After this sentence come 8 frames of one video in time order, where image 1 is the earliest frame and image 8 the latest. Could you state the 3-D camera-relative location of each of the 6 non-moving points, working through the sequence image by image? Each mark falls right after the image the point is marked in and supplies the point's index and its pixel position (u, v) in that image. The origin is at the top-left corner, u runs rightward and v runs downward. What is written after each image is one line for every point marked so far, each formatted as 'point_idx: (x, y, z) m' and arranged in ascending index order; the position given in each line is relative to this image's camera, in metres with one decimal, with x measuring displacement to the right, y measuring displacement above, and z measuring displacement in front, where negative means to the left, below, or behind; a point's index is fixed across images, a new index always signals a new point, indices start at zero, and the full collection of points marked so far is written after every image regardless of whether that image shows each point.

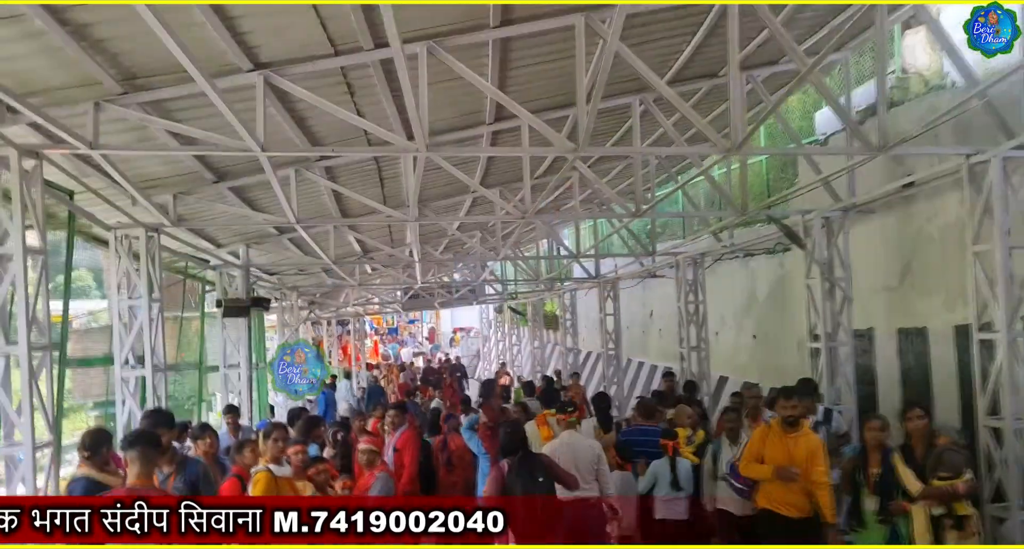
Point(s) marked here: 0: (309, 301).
0: (-4.1, -0.5, +18.3) m
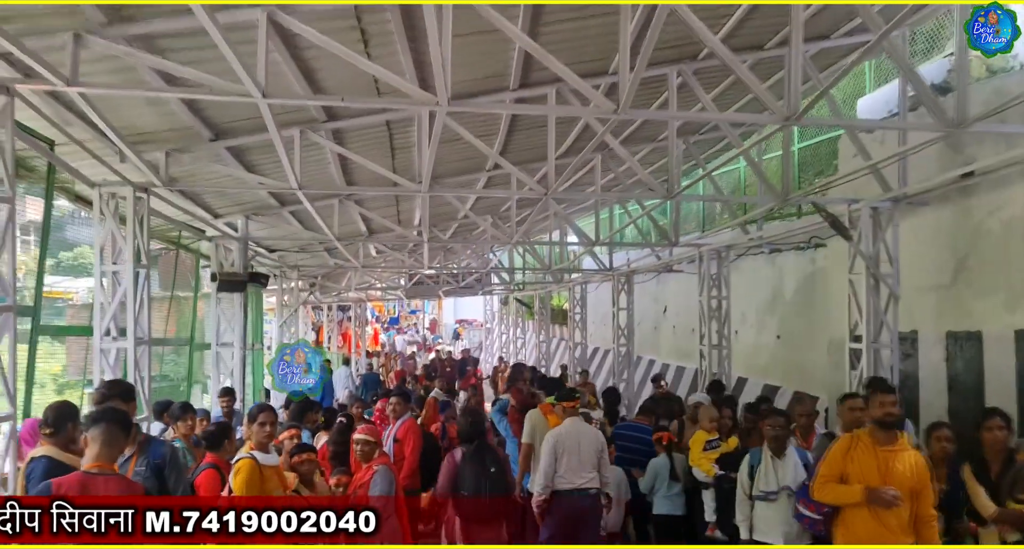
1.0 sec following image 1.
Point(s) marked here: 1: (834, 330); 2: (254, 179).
0: (-3.9, -0.2, +17.7) m
1: (+3.3, -0.6, +9.4) m
2: (-2.1, +0.8, +7.2) m
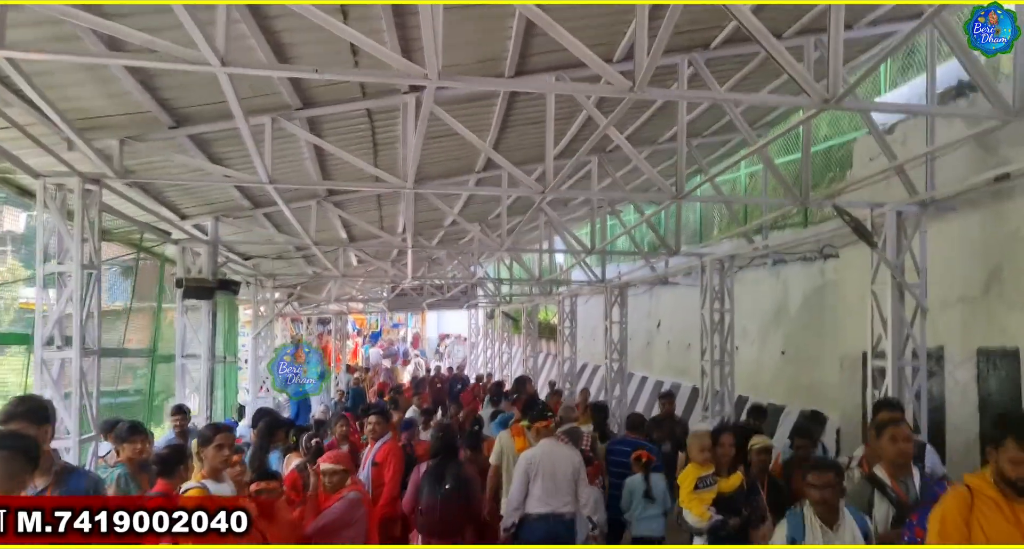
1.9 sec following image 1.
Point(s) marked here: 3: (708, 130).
0: (-4.2, -0.3, +16.9) m
1: (+3.2, -0.7, +8.8) m
2: (-2.1, +0.7, +6.5) m
3: (+2.0, +1.5, +9.5) m
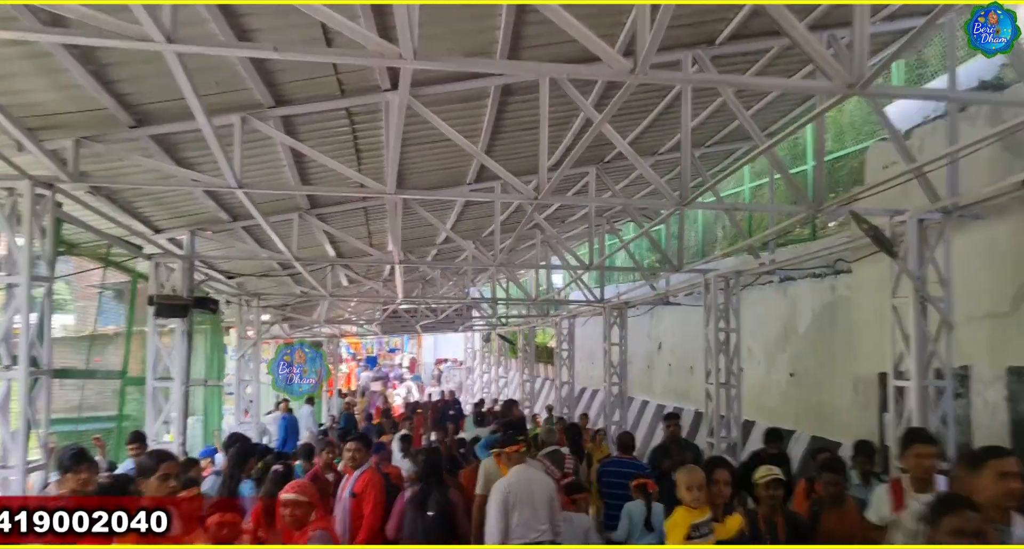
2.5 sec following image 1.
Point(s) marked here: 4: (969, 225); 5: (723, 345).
0: (-4.2, -0.7, +16.4) m
1: (+3.2, -0.9, +8.3) m
2: (-2.2, +0.6, +6.0) m
3: (+2.0, +1.3, +9.0) m
4: (+3.3, +0.4, +6.5) m
5: (+2.2, -0.7, +9.6) m
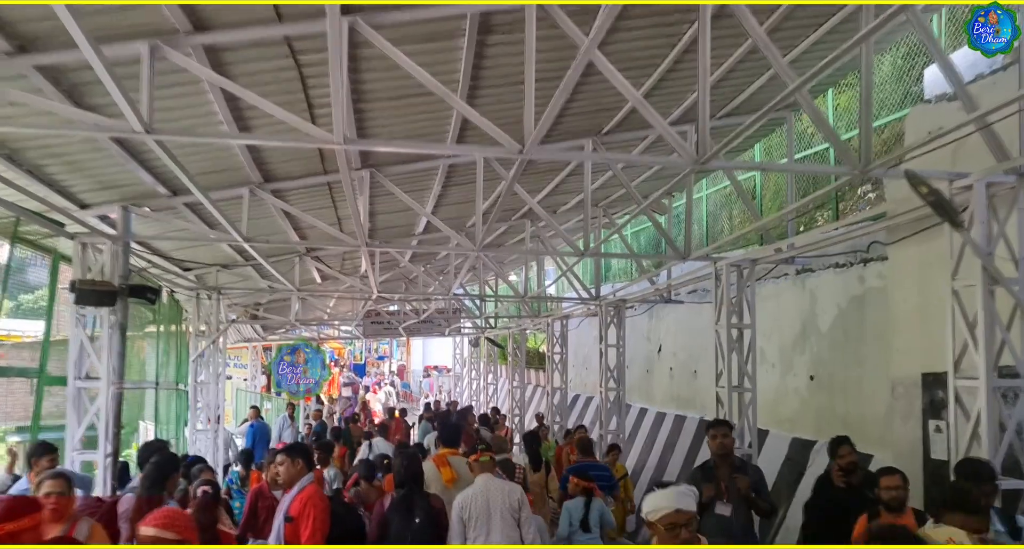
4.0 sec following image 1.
0: (-4.4, -0.7, +15.2) m
1: (+3.0, -0.7, +7.2) m
2: (-2.3, +0.8, +4.9) m
3: (+1.8, +1.5, +7.9) m
4: (+3.2, +0.5, +5.4) m
5: (+2.1, -0.6, +8.4) m
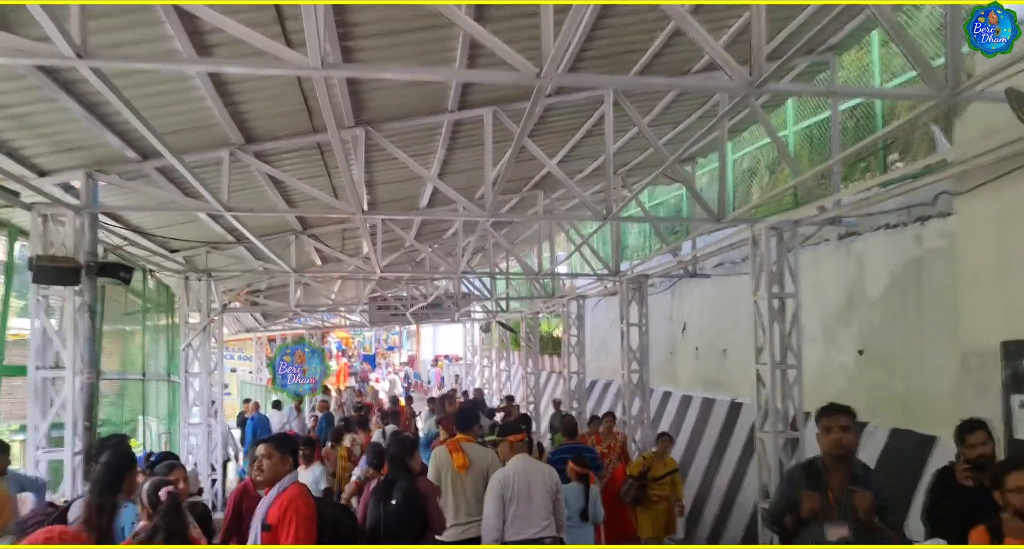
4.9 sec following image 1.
0: (-4.2, -0.4, +14.4) m
1: (+3.2, -0.4, +6.3) m
2: (-2.2, +1.0, +4.0) m
3: (+1.9, +1.7, +7.0) m
4: (+3.2, +0.8, +4.5) m
5: (+2.2, -0.3, +7.6) m
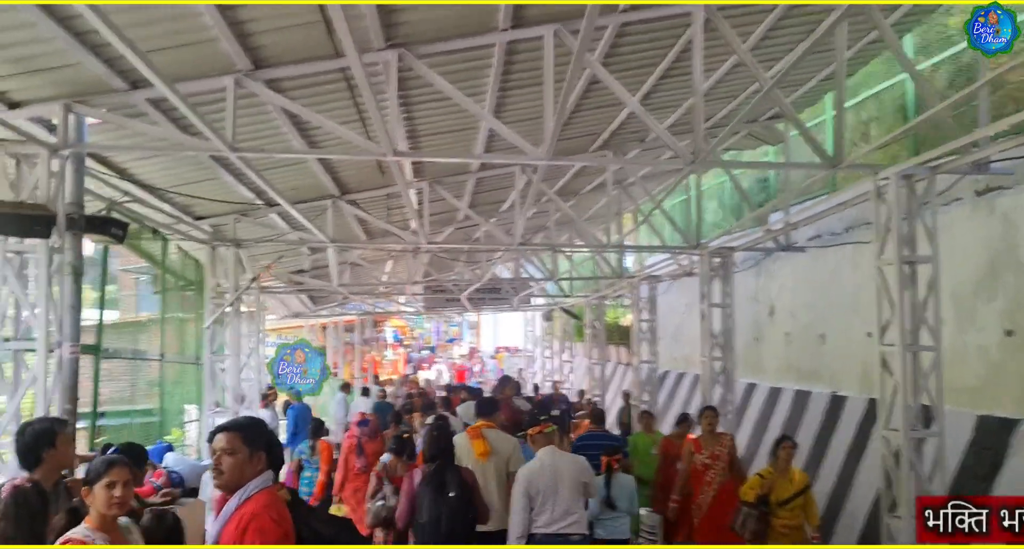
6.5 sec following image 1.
0: (-3.3, -0.1, +13.4) m
1: (+3.5, -0.2, +4.8) m
2: (-2.0, +1.2, +2.9) m
3: (+2.3, +2.0, +5.6) m
4: (+3.5, +1.0, +3.0) m
5: (+2.7, -0.1, +6.1) m
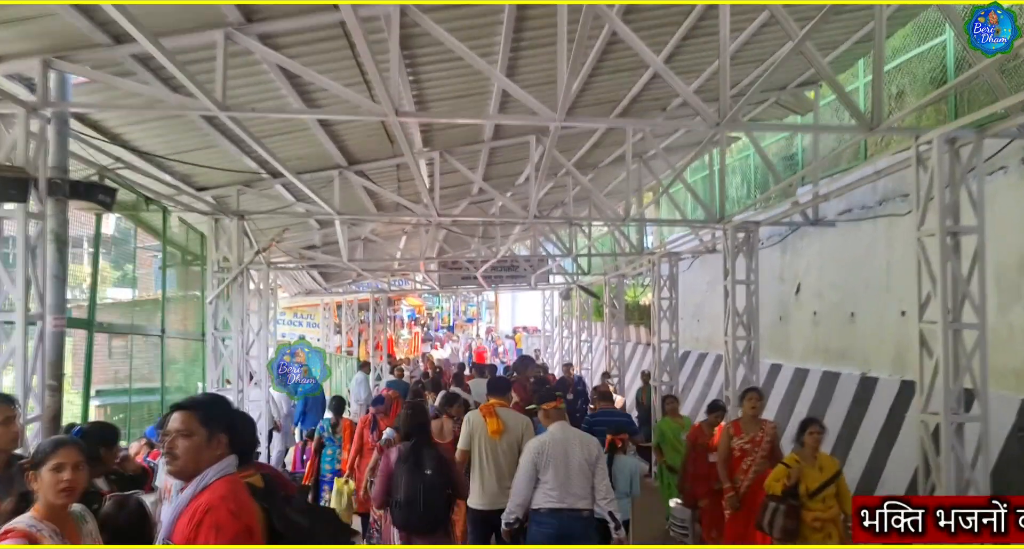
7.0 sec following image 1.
0: (-3.1, +0.2, +13.1) m
1: (+3.6, 0.0, +4.3) m
2: (-2.0, +1.4, +2.5) m
3: (+2.4, +2.2, +5.1) m
4: (+3.5, +1.1, +2.5) m
5: (+2.7, +0.1, +5.7) m
